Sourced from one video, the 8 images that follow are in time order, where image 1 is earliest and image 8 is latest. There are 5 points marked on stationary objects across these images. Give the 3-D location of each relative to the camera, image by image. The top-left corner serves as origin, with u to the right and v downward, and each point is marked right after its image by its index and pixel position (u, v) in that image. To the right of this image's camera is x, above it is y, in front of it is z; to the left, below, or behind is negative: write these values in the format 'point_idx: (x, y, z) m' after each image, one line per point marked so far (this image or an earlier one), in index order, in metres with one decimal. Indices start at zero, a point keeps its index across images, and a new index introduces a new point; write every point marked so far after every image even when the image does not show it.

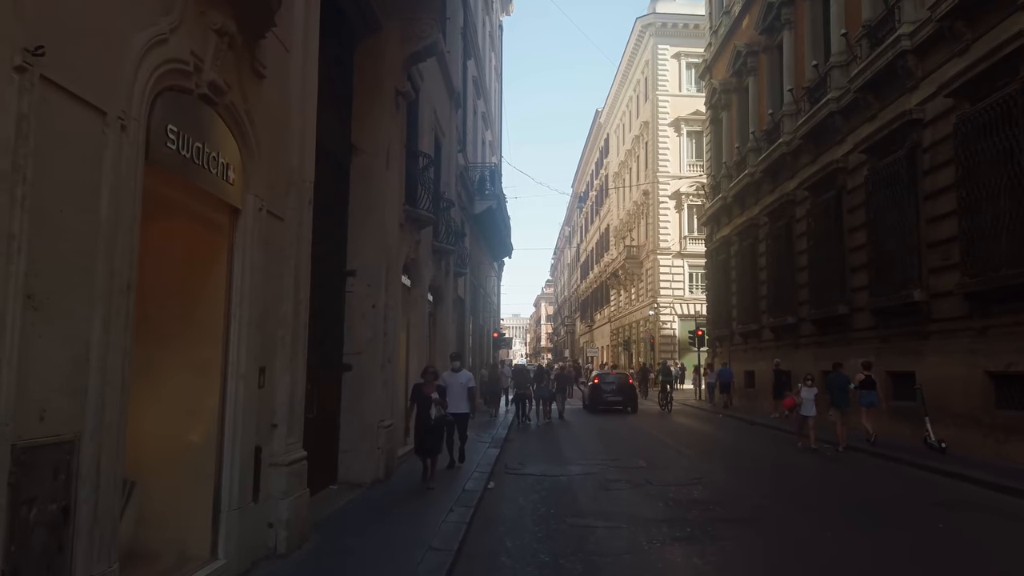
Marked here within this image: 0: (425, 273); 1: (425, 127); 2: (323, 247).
0: (-1.7, +0.3, +14.6) m
1: (-1.6, +3.0, +14.0) m
2: (-2.4, +0.5, +9.4) m
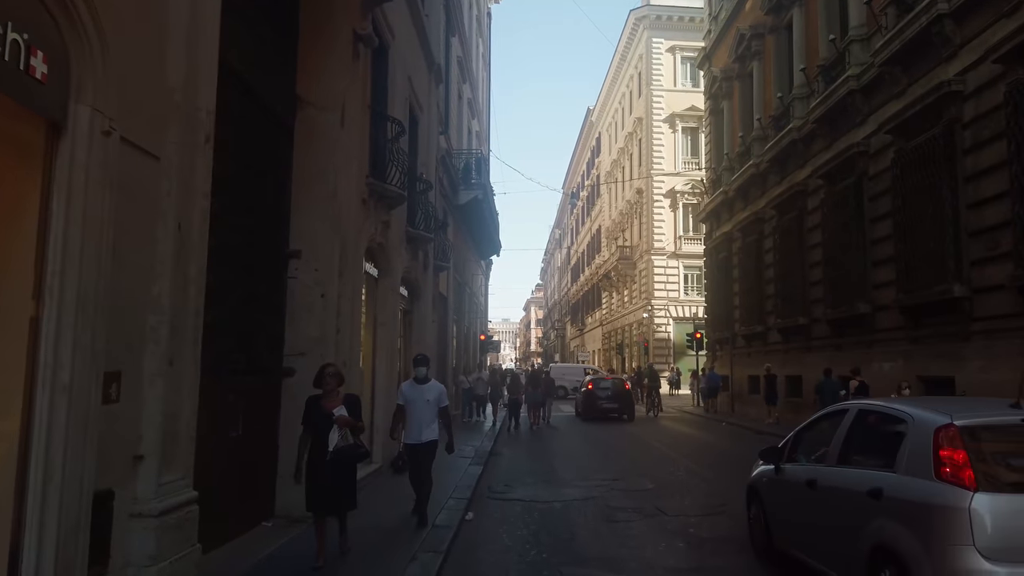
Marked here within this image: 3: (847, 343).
0: (-1.9, +0.4, +12.6) m
1: (-1.8, +3.1, +12.0) m
2: (-2.5, +0.7, +7.4) m
3: (+8.5, -1.4, +19.2) m
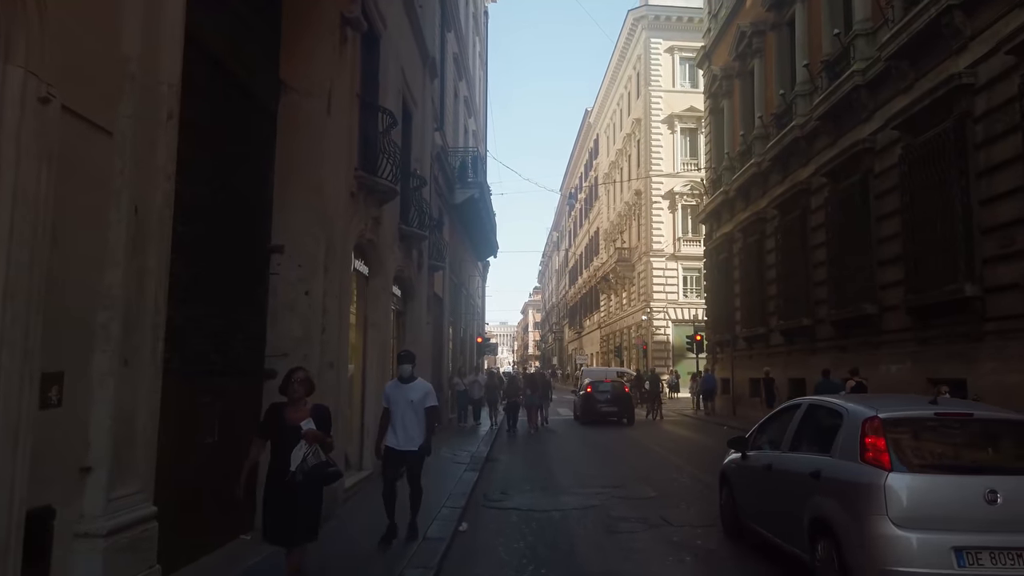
0: (-2.0, +0.4, +12.1) m
1: (-1.9, +3.1, +11.5) m
2: (-2.6, +0.7, +6.9) m
3: (+8.4, -1.4, +18.7) m
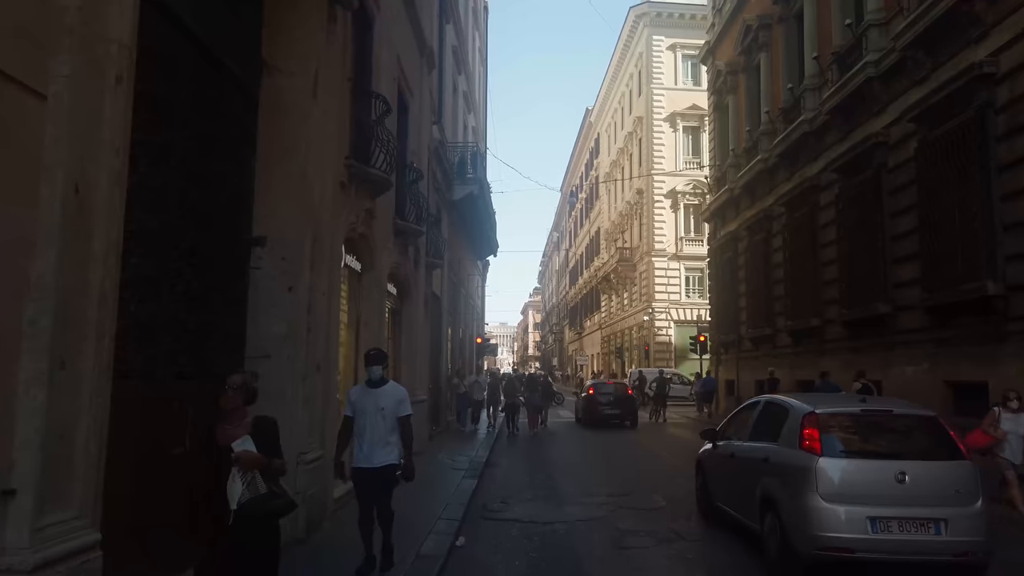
0: (-2.0, +0.5, +11.5) m
1: (-1.9, +3.2, +10.9) m
2: (-2.6, +0.8, +6.3) m
3: (+8.4, -1.4, +18.1) m
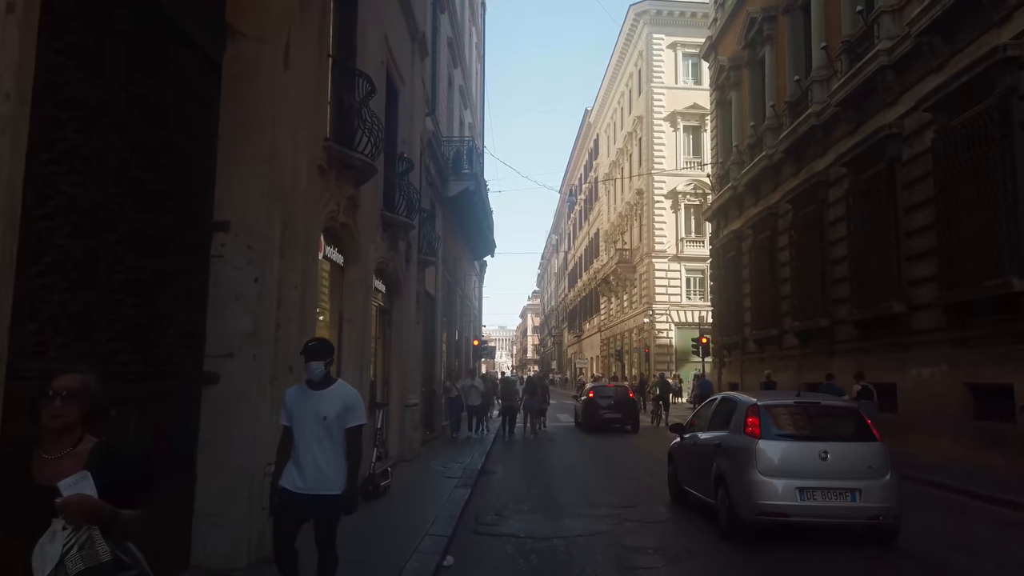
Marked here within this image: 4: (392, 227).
0: (-2.0, +0.5, +10.7) m
1: (-1.9, +3.2, +10.2) m
2: (-2.6, +0.8, +5.5) m
3: (+8.3, -1.4, +17.3) m
4: (-1.9, +1.0, +12.2) m
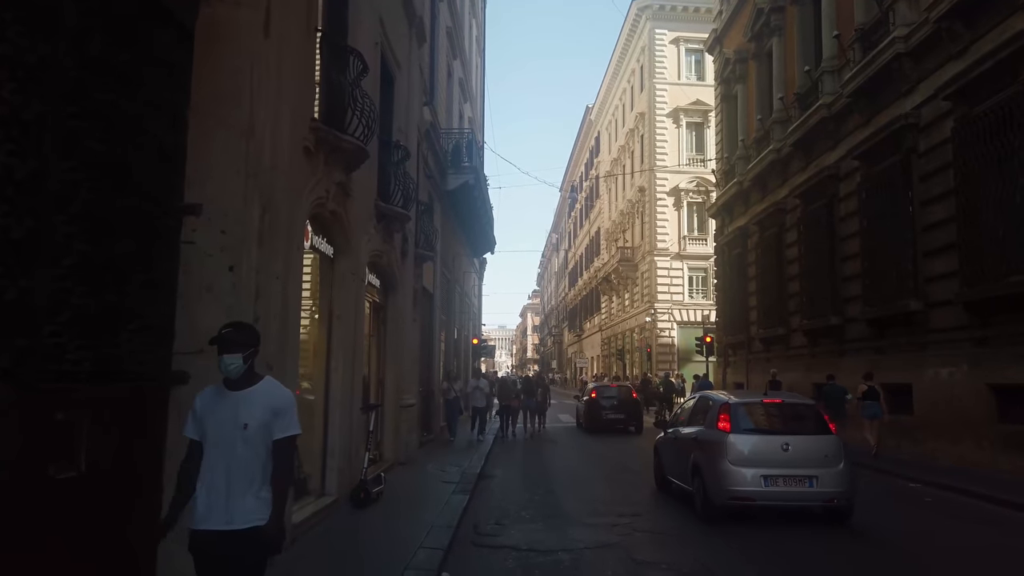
0: (-2.0, +0.6, +10.1) m
1: (-1.9, +3.3, +9.5) m
2: (-2.6, +0.9, +4.9) m
3: (+8.4, -1.3, +16.7) m
4: (-1.9, +1.1, +11.5) m
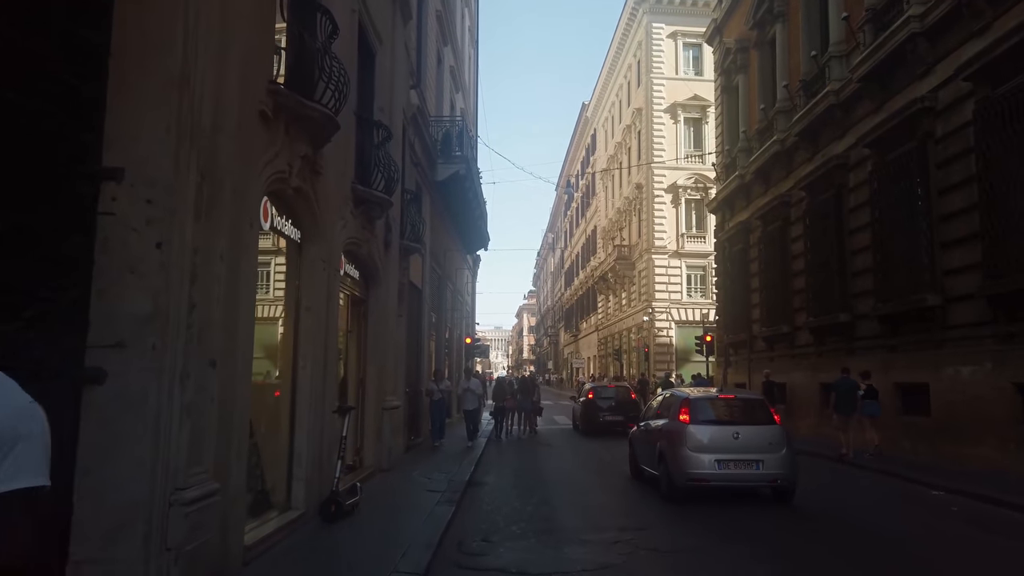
0: (-2.1, +0.7, +9.1) m
1: (-2.0, +3.4, +8.6) m
2: (-2.7, +1.0, +3.9) m
3: (+8.2, -1.2, +15.8) m
4: (-2.0, +1.2, +10.6) m
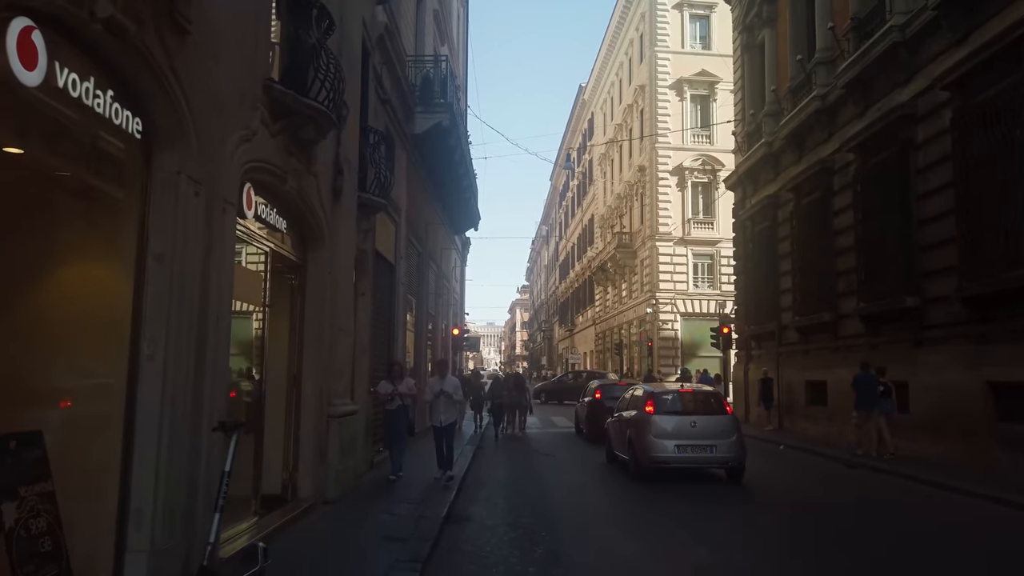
0: (-2.2, +1.2, +5.7) m
1: (-2.1, +3.8, +5.2) m
2: (-2.7, +1.5, +0.5) m
3: (+8.1, -0.7, +12.5) m
4: (-2.1, +1.6, +7.2) m
